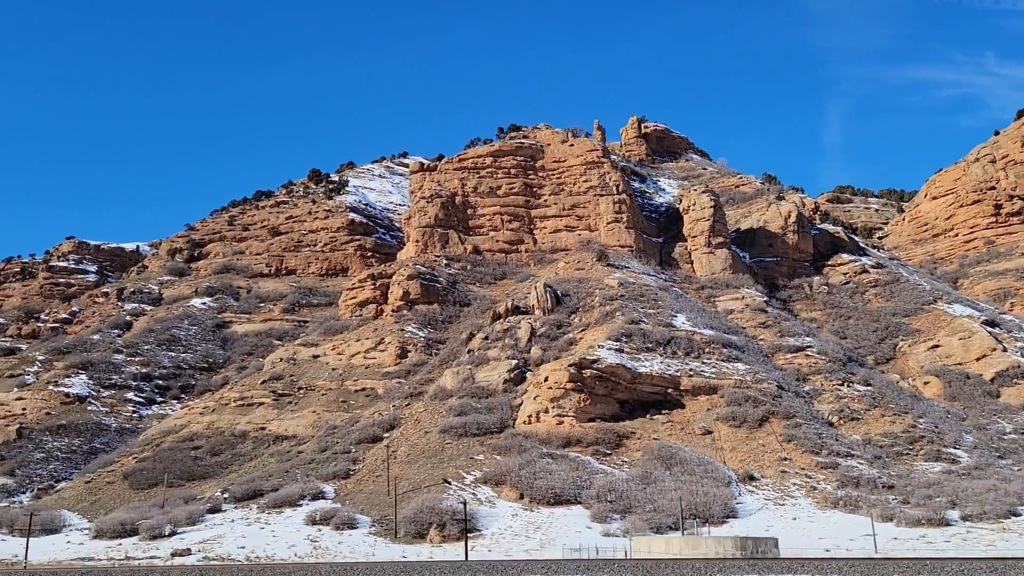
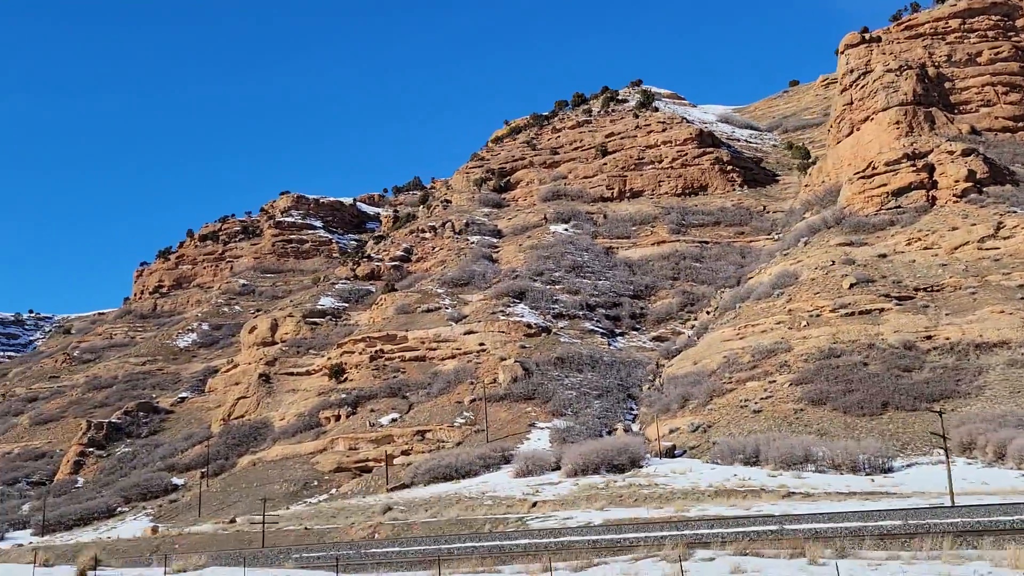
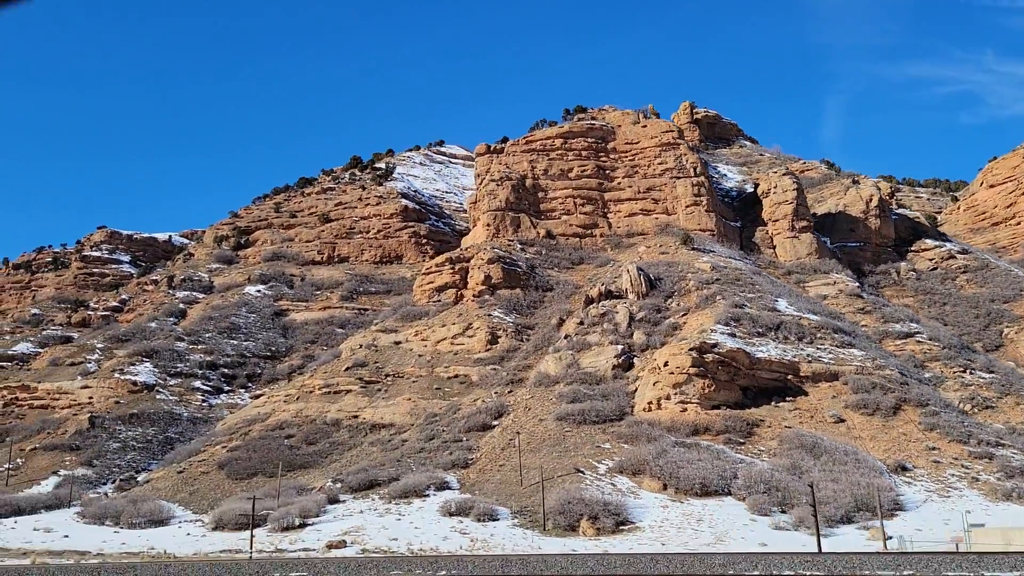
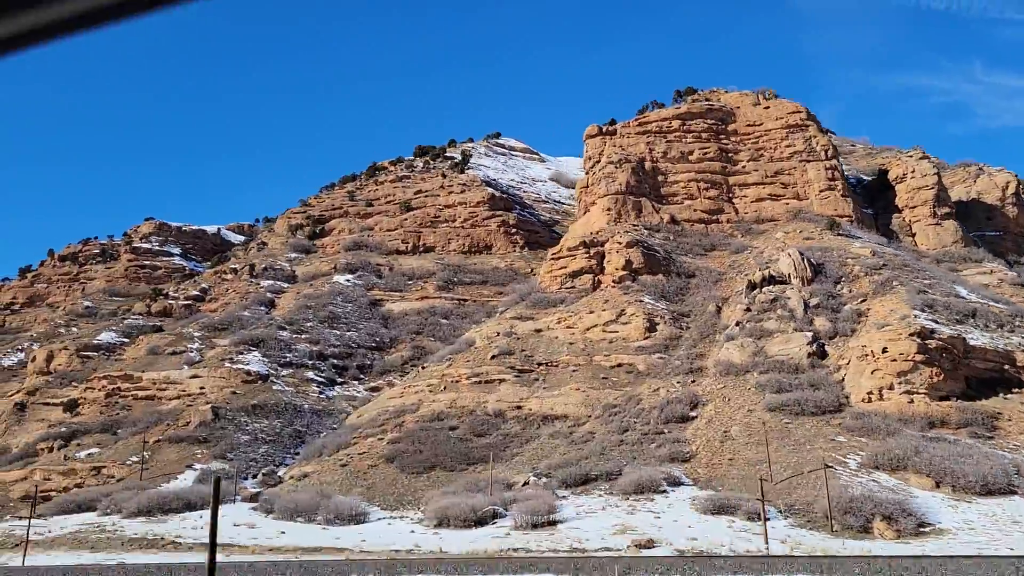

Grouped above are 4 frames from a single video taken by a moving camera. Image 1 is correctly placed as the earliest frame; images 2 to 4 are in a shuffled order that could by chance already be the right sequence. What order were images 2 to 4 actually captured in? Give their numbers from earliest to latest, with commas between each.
3, 4, 2
